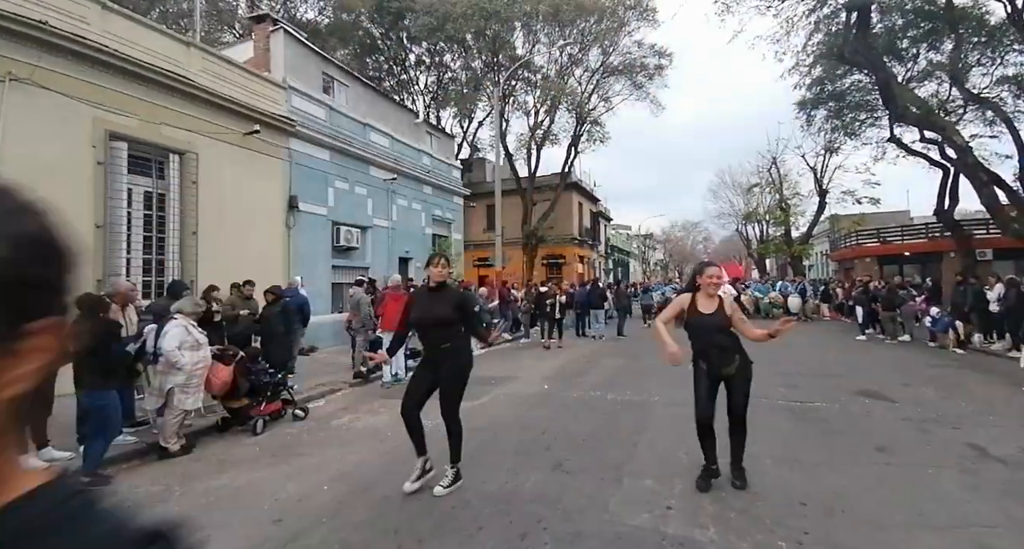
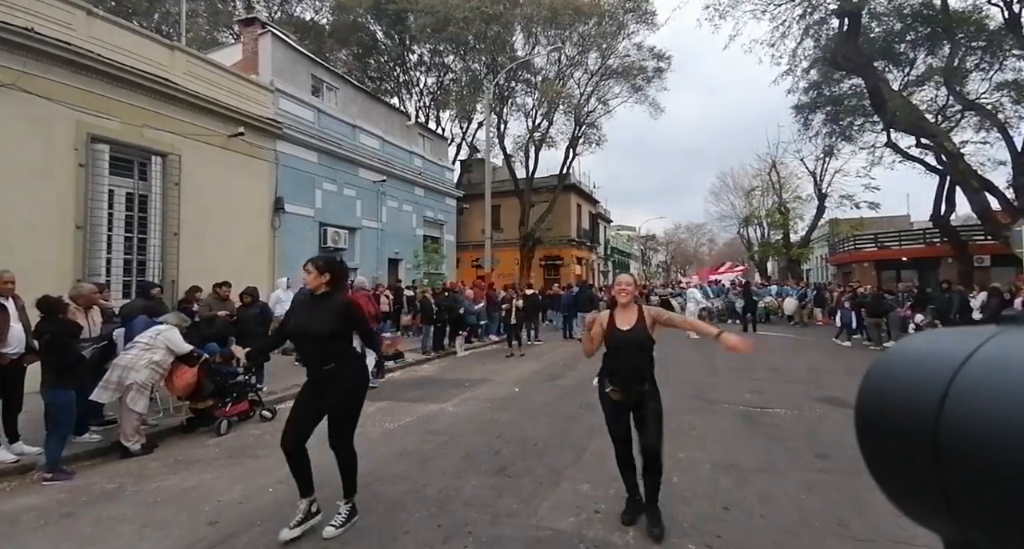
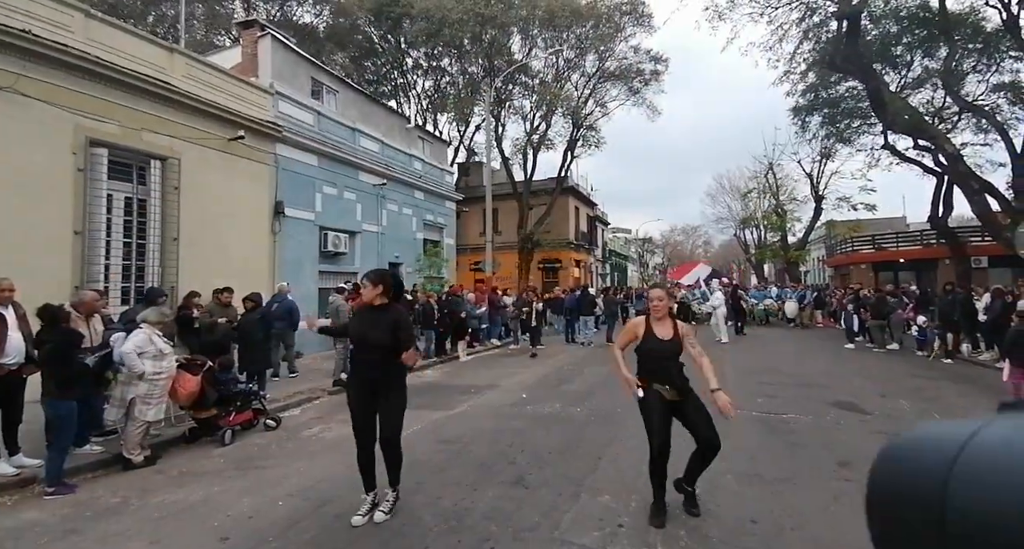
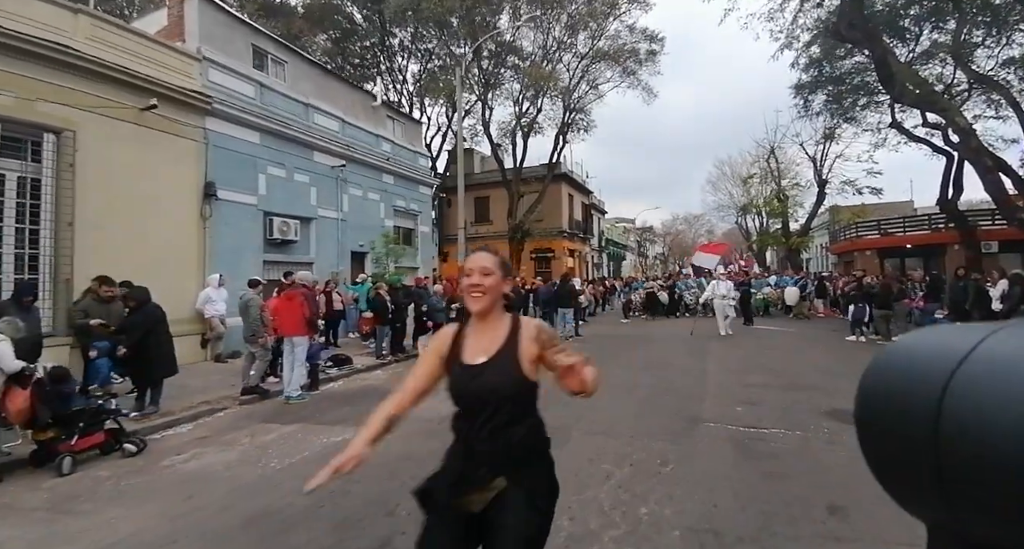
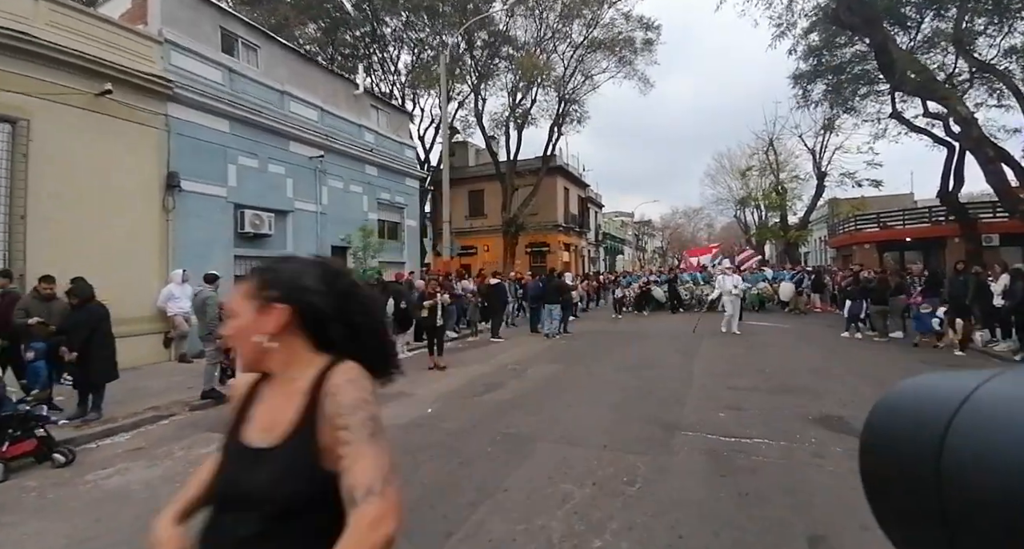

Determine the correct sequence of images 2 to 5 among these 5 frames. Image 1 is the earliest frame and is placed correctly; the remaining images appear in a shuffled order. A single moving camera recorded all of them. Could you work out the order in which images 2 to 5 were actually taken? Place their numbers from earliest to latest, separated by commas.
3, 2, 4, 5
